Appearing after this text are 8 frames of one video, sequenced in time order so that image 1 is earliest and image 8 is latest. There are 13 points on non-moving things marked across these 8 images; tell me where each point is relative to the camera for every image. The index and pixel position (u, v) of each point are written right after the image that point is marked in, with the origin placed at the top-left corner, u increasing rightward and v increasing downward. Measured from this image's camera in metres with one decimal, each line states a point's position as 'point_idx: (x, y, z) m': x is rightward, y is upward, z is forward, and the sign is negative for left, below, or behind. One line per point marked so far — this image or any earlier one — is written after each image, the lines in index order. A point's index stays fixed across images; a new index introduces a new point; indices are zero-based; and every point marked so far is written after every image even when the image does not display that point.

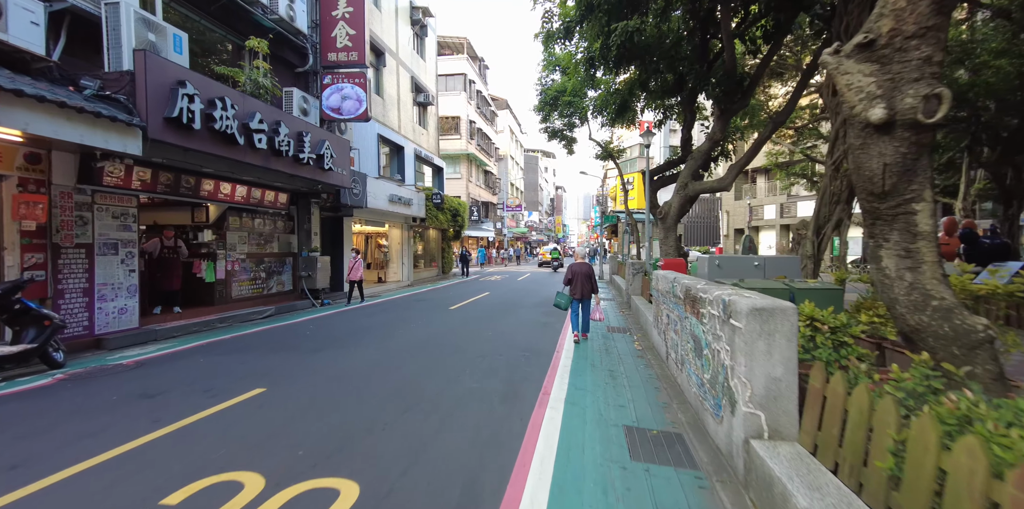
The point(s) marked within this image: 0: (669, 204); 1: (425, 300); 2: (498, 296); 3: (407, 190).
0: (+3.9, +1.3, +11.0) m
1: (-2.8, -1.5, +14.0) m
2: (-0.5, -1.5, +15.3) m
3: (-4.5, +2.7, +18.7) m
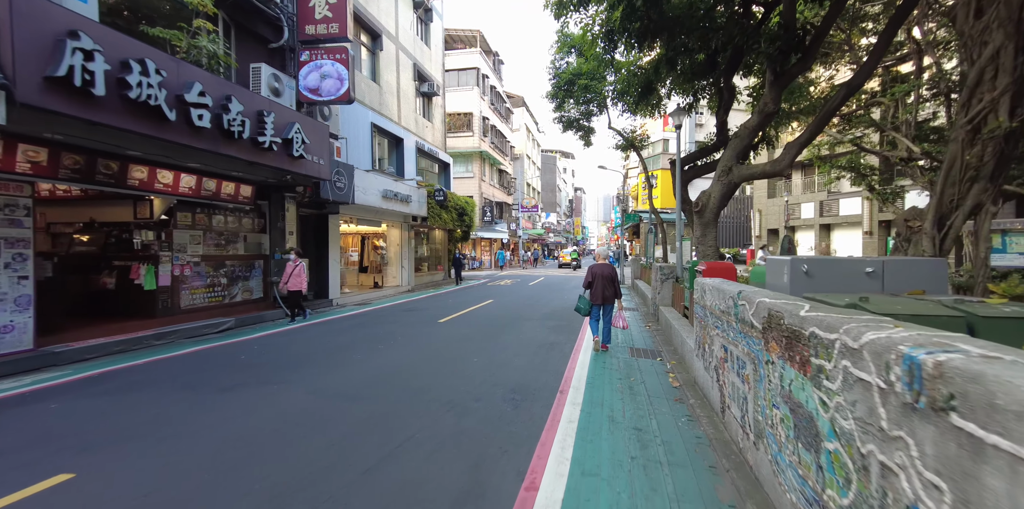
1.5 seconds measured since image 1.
0: (+4.0, +1.3, +9.0) m
1: (-2.7, -1.5, +12.2) m
2: (-0.3, -1.6, +13.4) m
3: (-4.1, +2.6, +17.0) m
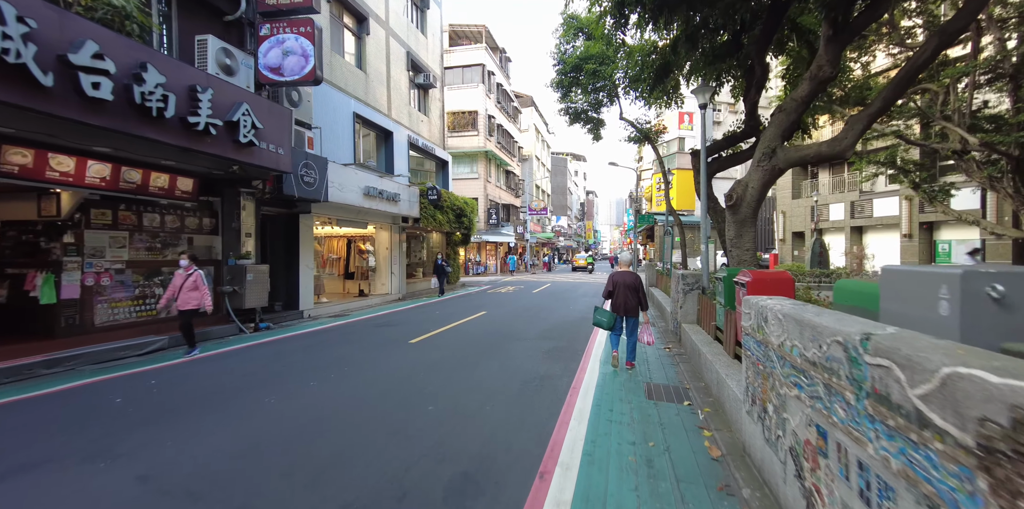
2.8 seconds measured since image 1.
0: (+3.7, +1.2, +7.1) m
1: (-2.8, -1.7, +10.5) m
2: (-0.4, -1.7, +11.7) m
3: (-4.1, +2.5, +15.4) m
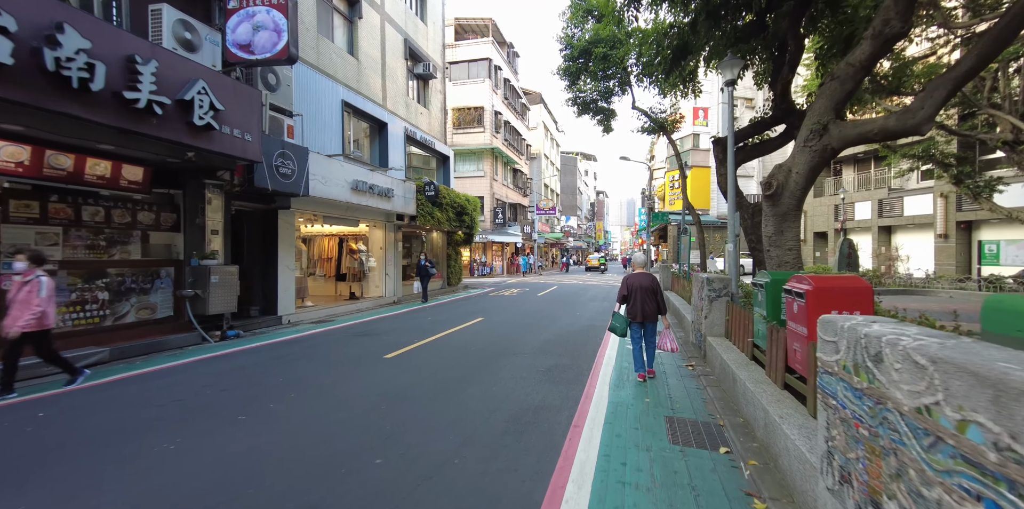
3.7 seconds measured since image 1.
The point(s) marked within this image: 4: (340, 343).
0: (+3.6, +1.2, +5.9) m
1: (-2.8, -1.7, +9.4) m
2: (-0.4, -1.7, +10.5) m
3: (-4.0, +2.5, +14.3) m
4: (-3.3, -1.7, +8.6) m
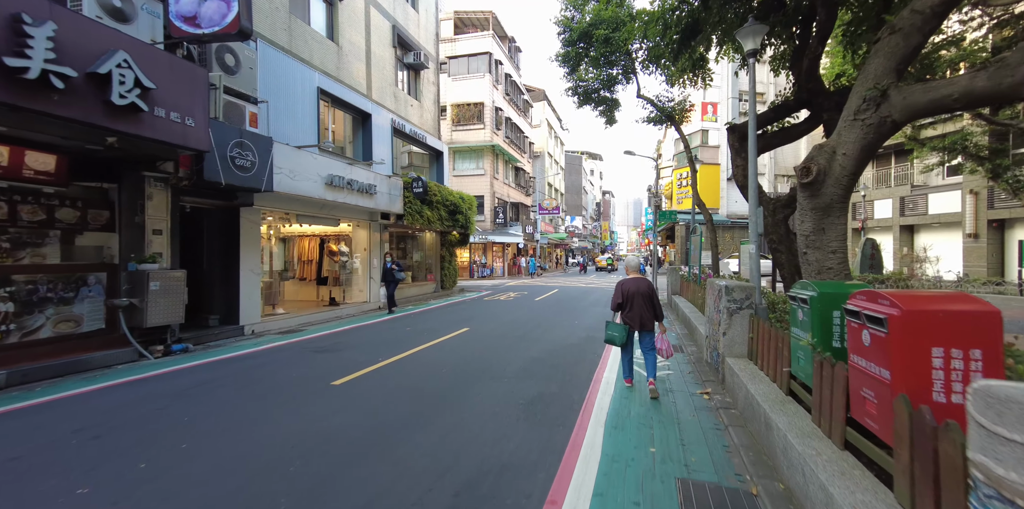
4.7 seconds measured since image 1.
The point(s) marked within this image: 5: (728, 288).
0: (+3.3, +1.1, +4.6) m
1: (-3.1, -1.7, +8.2) m
2: (-0.7, -1.7, +9.3) m
3: (-4.2, +2.4, +13.2) m
4: (-3.6, -1.8, +7.4) m
5: (+2.9, -0.5, +6.1) m
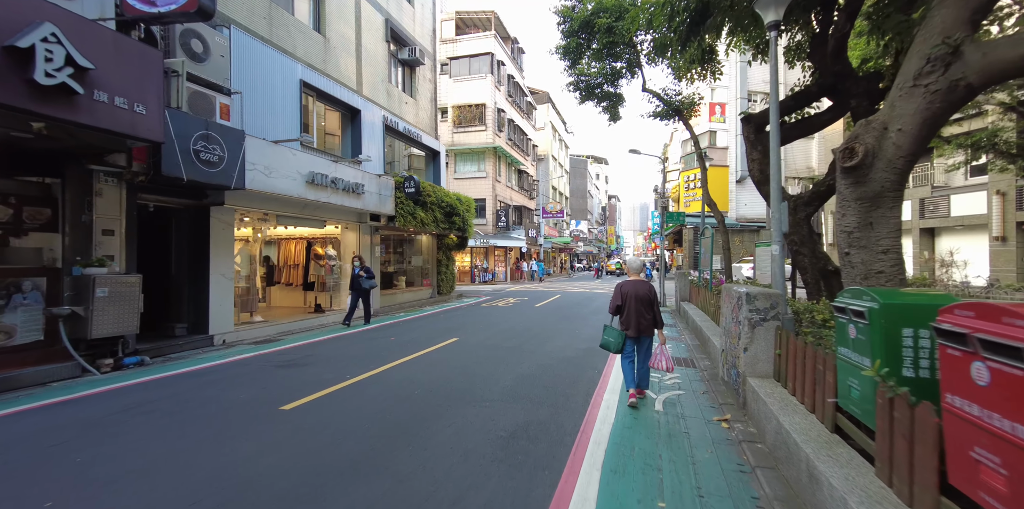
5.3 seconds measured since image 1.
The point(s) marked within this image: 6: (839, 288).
0: (+3.1, +1.1, +3.7) m
1: (-3.3, -1.8, +7.4) m
2: (-0.8, -1.8, +8.4) m
3: (-4.3, +2.3, +12.4) m
4: (-3.8, -1.8, +6.6) m
5: (+2.7, -0.5, +5.2) m
6: (+5.8, -0.6, +7.9) m
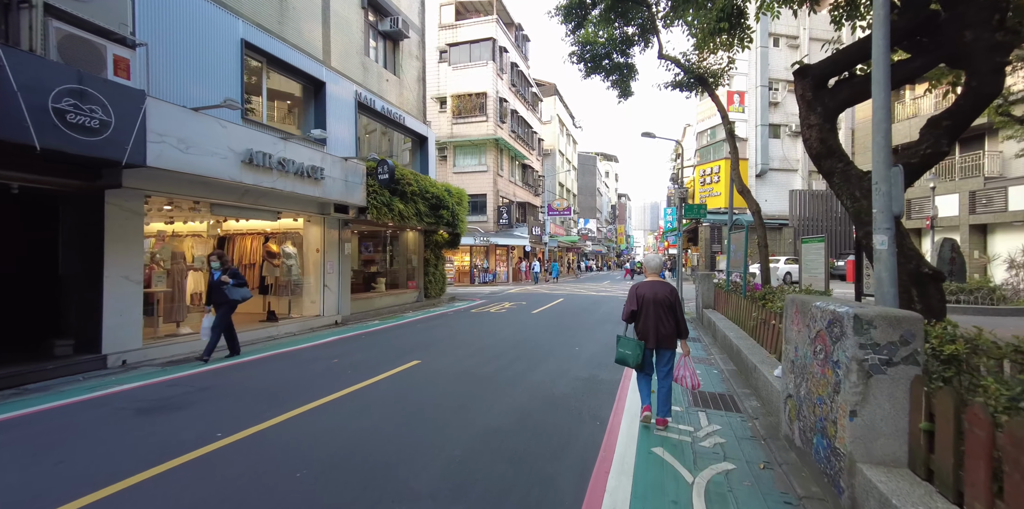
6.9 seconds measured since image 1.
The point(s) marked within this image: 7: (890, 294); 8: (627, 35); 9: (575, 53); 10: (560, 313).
0: (+2.7, +1.2, +1.5) m
1: (-3.6, -1.7, +5.3) m
2: (-1.2, -1.8, +6.3) m
3: (-4.6, +2.4, +10.3) m
4: (-4.1, -1.7, +4.5) m
5: (+2.3, -0.4, +3.0) m
6: (+5.4, -0.5, +5.6) m
7: (+3.2, -0.3, +3.7) m
8: (+3.1, +5.9, +11.7) m
9: (+1.8, +5.9, +12.9) m
10: (+1.6, -1.9, +14.6) m
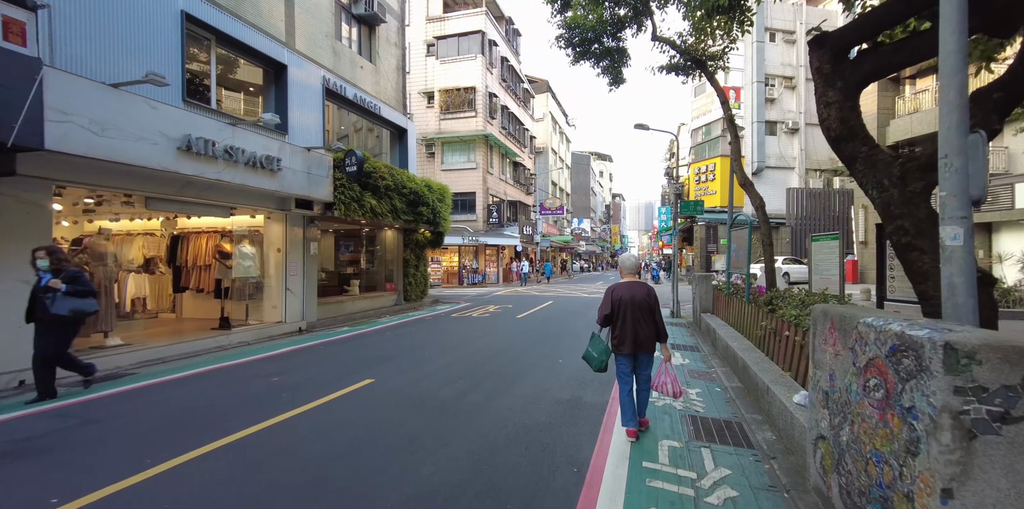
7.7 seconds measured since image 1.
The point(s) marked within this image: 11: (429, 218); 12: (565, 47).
0: (+2.3, +1.2, +0.5) m
1: (-4.0, -1.7, +4.3) m
2: (-1.6, -1.7, +5.3) m
3: (-5.1, +2.4, +9.3) m
4: (-4.5, -1.7, +3.4) m
5: (+2.0, -0.4, +2.0) m
6: (+5.0, -0.5, +4.6) m
7: (+2.8, -0.3, +2.7) m
8: (+2.6, +5.9, +10.7) m
9: (+1.3, +5.9, +11.9) m
10: (+1.1, -1.9, +13.6) m
11: (-2.8, +1.2, +15.0) m
12: (+1.4, +5.7, +12.1) m
